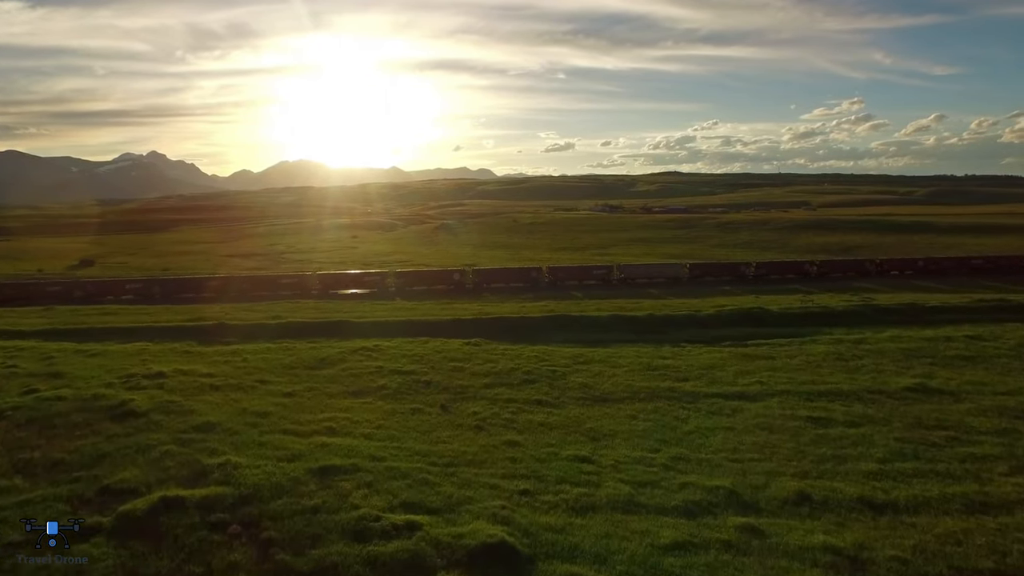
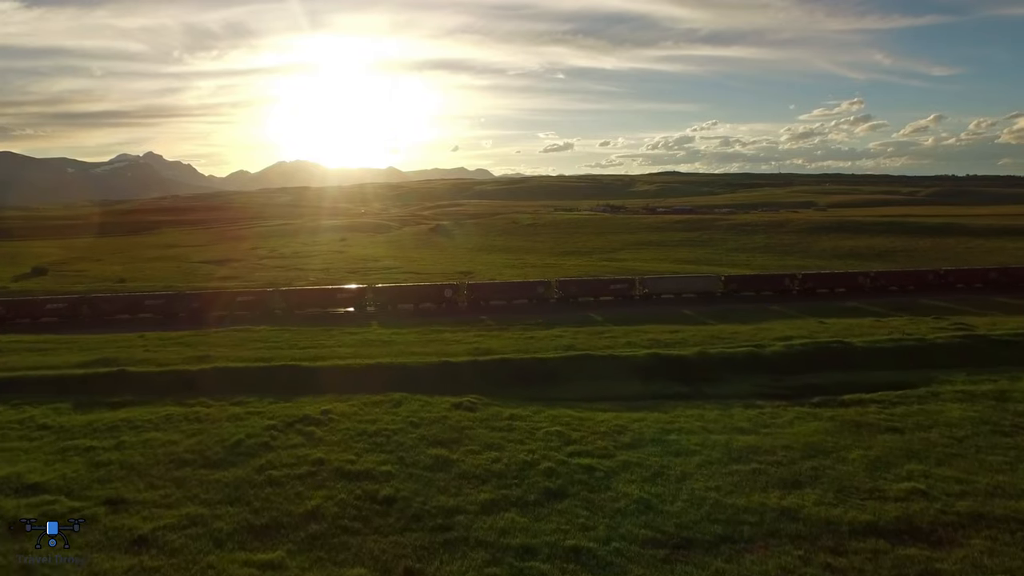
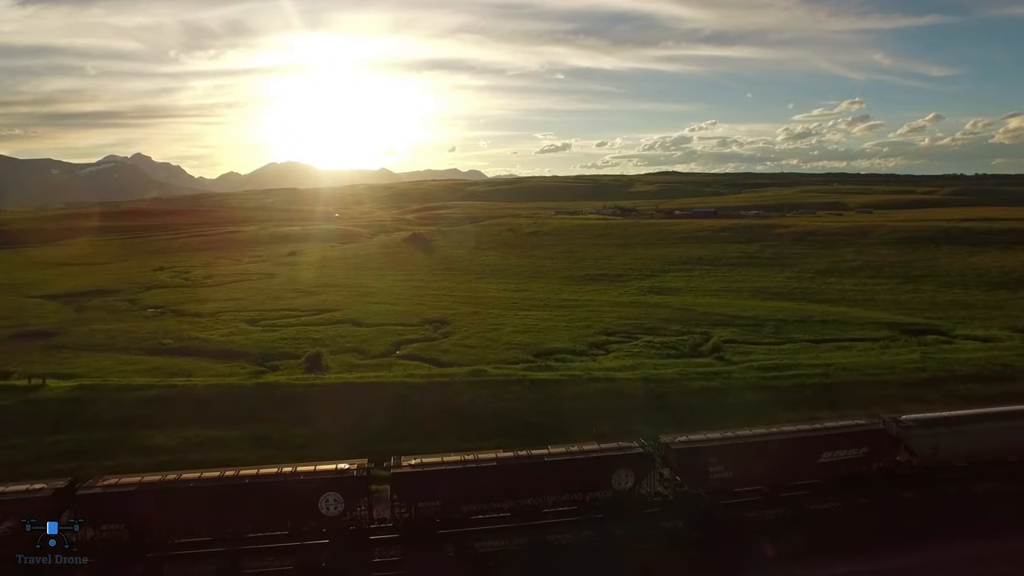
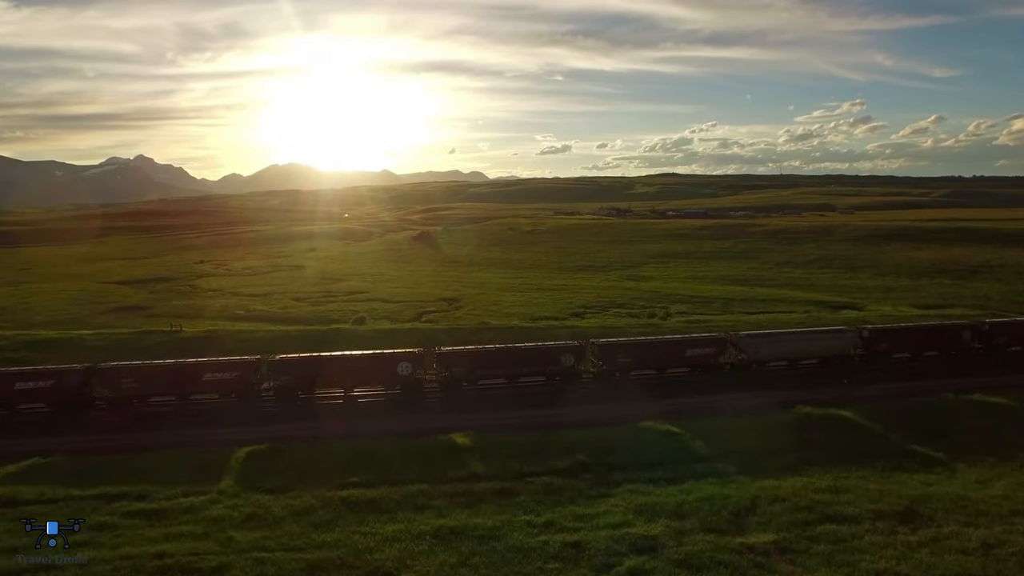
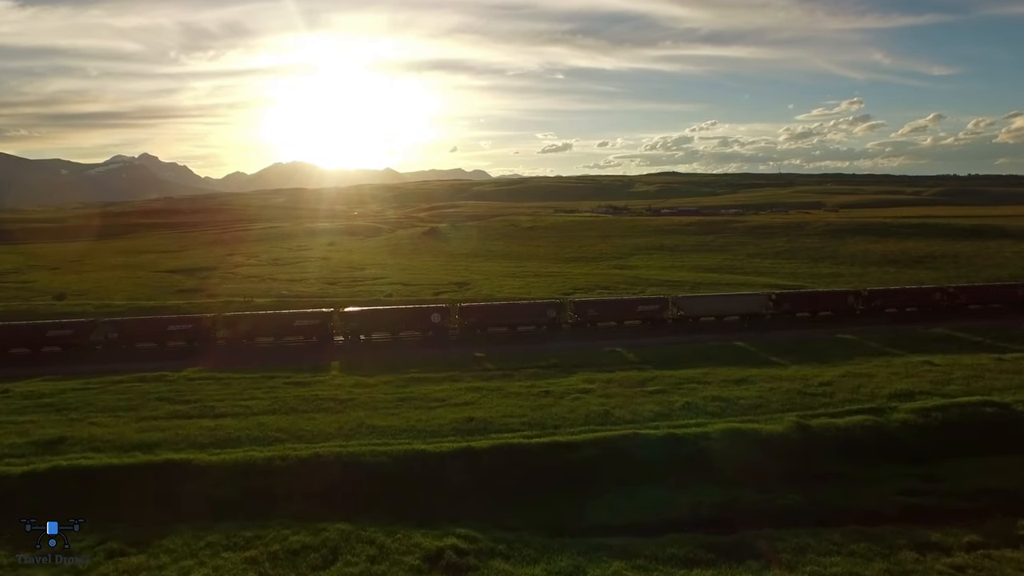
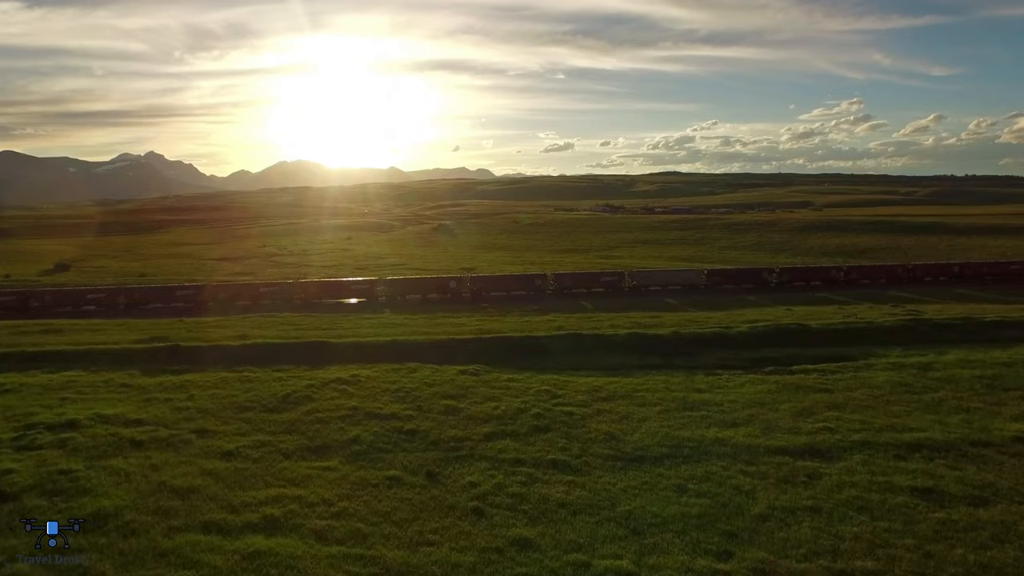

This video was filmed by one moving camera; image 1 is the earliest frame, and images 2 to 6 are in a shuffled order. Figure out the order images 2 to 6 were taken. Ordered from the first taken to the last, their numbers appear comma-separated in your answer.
6, 2, 5, 4, 3
